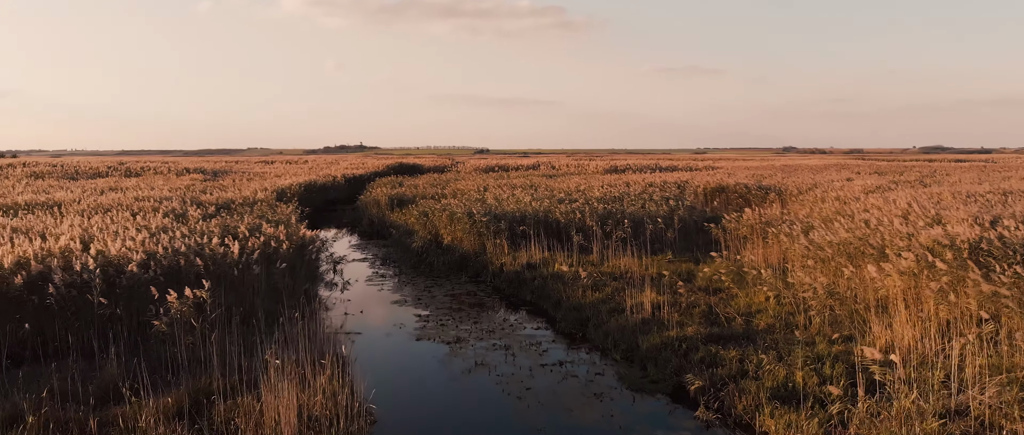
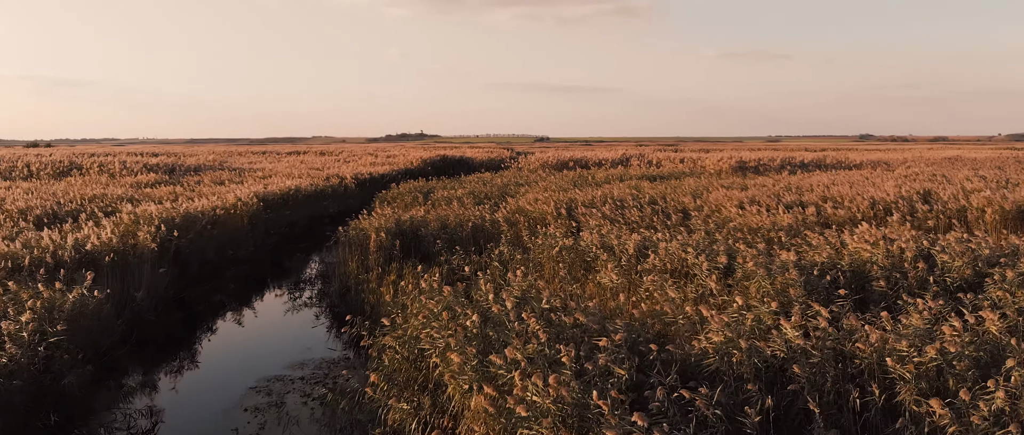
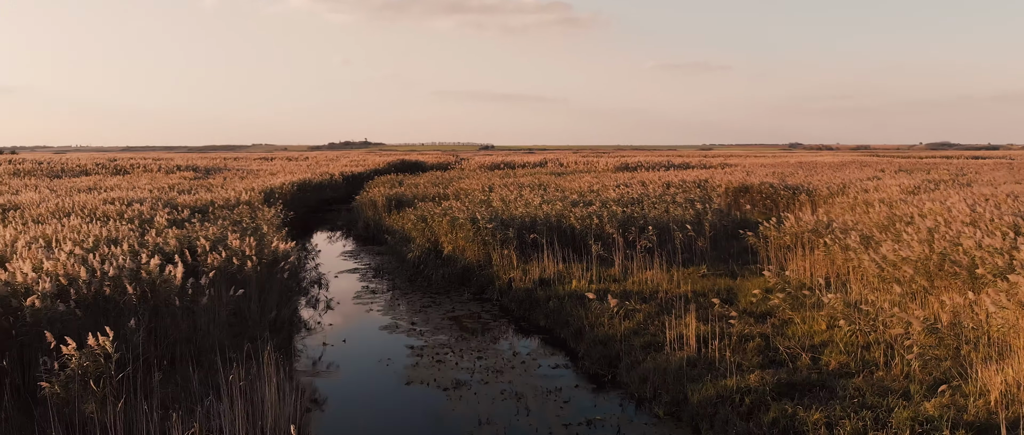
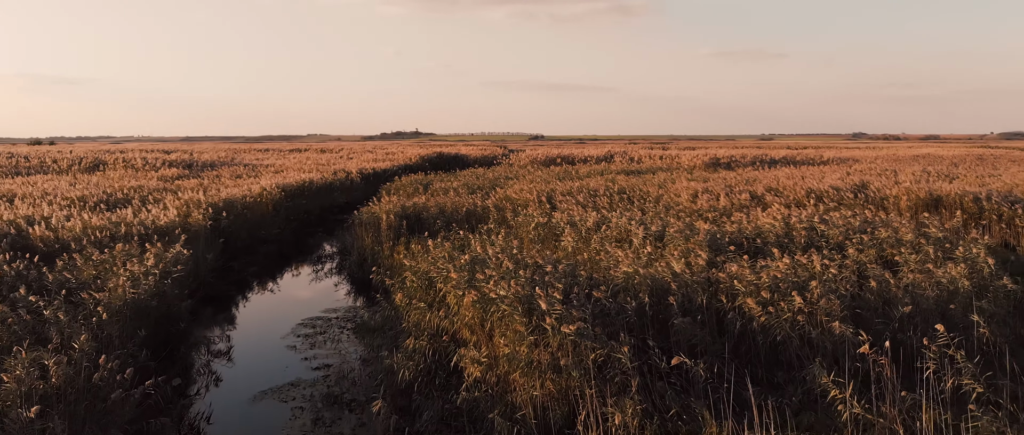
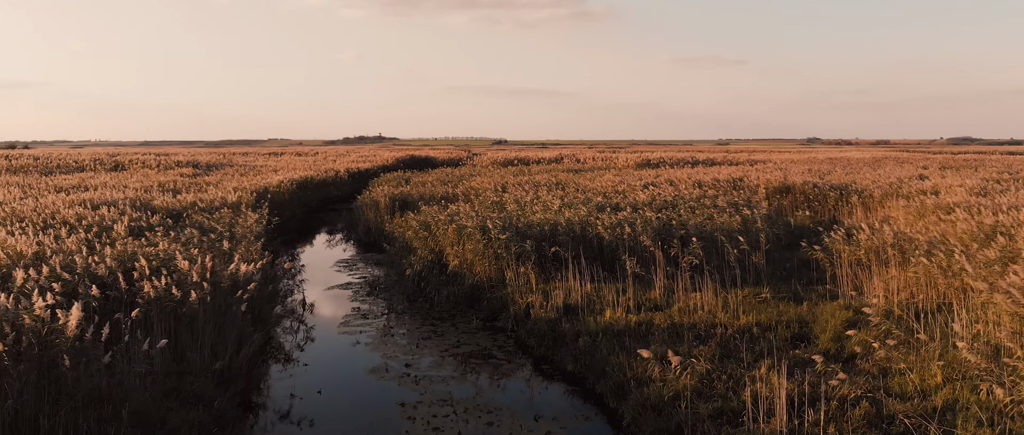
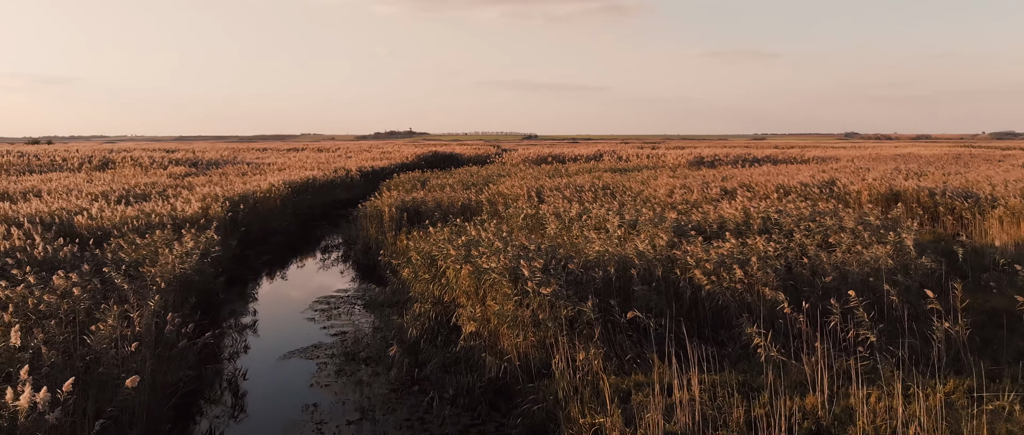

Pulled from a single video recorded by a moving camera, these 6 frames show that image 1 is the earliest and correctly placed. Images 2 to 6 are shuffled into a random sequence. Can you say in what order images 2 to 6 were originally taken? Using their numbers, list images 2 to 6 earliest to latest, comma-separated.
3, 5, 6, 4, 2
